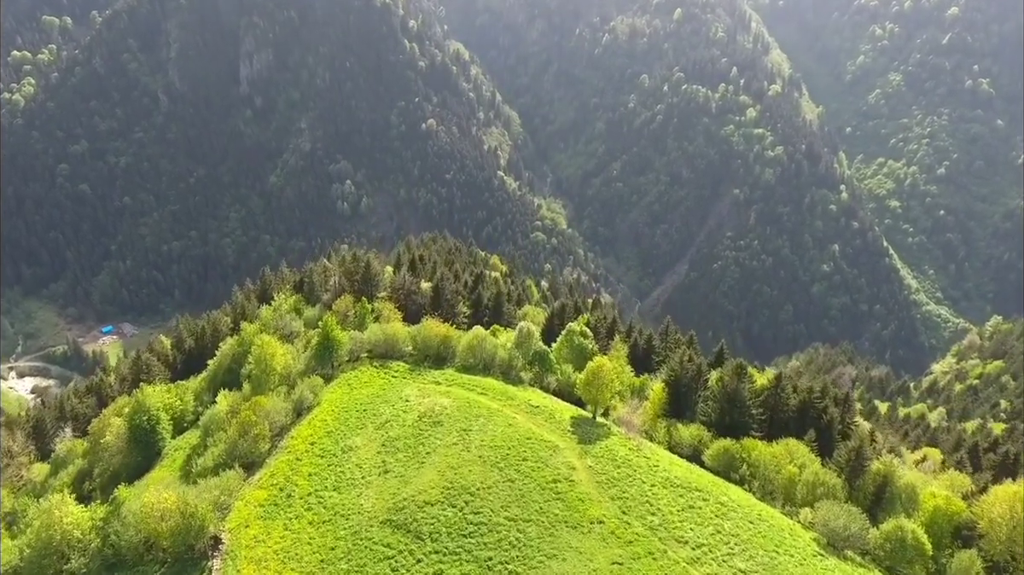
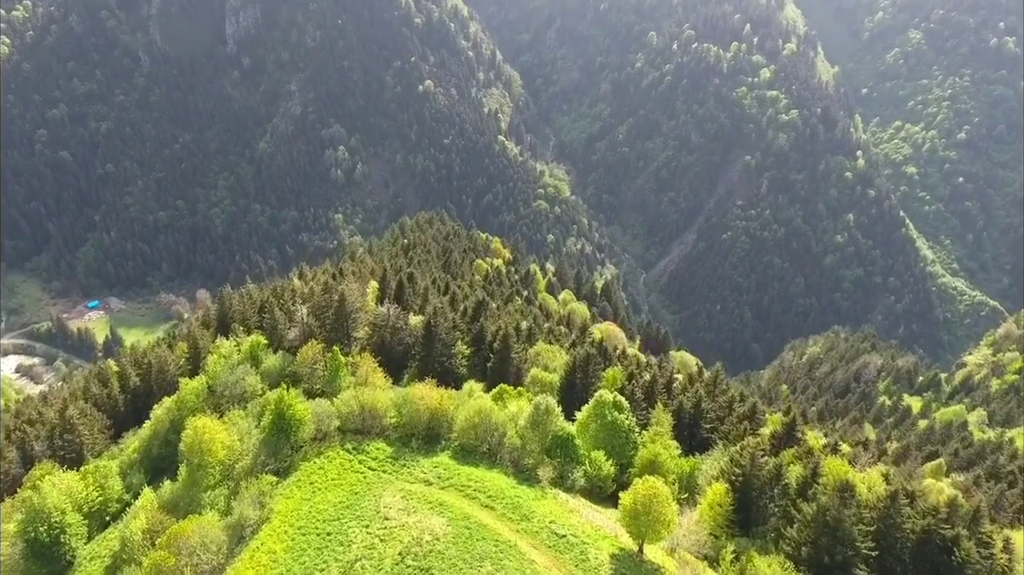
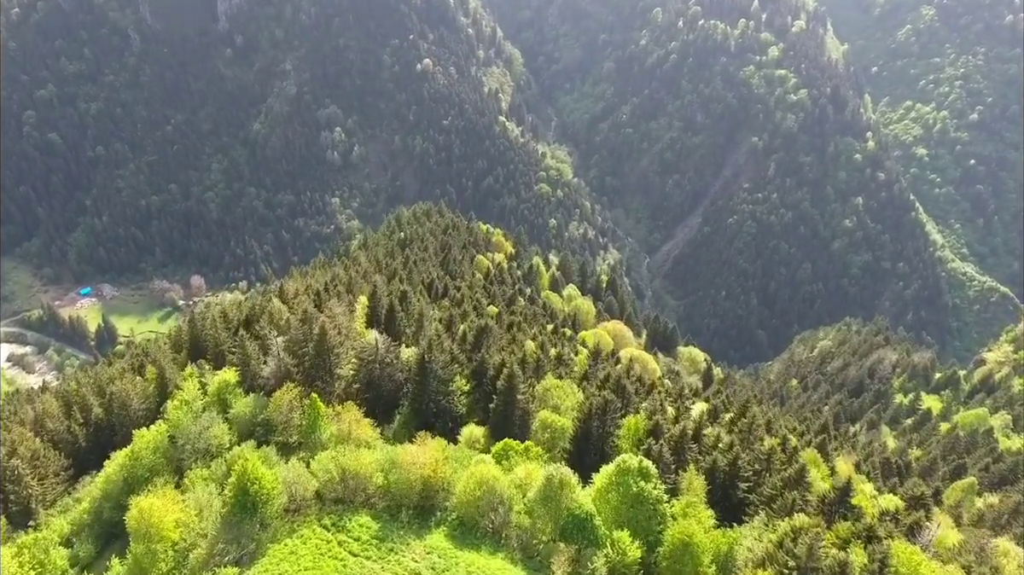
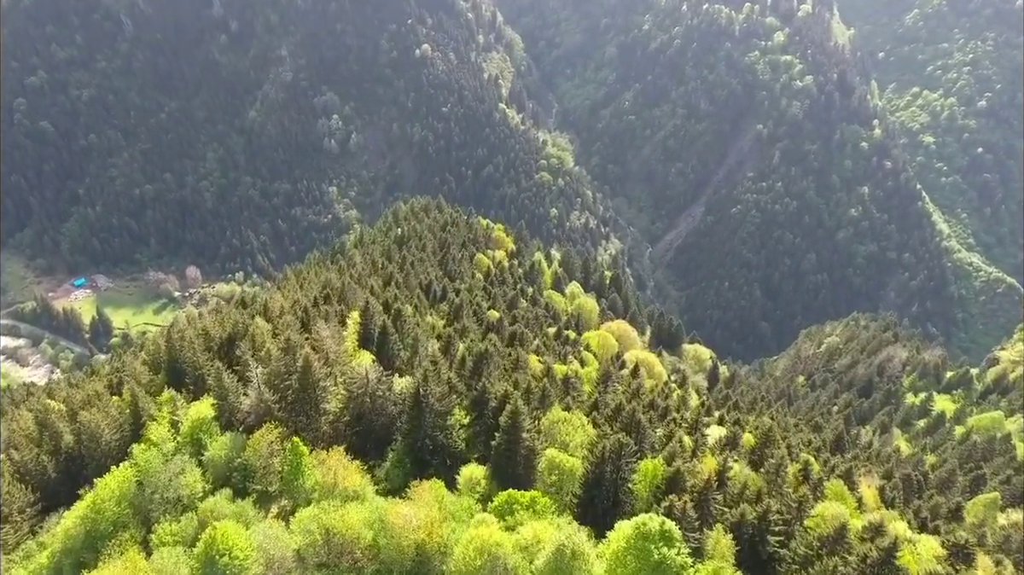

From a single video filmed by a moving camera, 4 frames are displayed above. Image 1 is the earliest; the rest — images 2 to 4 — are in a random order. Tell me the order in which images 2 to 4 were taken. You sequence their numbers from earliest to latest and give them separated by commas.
2, 3, 4
